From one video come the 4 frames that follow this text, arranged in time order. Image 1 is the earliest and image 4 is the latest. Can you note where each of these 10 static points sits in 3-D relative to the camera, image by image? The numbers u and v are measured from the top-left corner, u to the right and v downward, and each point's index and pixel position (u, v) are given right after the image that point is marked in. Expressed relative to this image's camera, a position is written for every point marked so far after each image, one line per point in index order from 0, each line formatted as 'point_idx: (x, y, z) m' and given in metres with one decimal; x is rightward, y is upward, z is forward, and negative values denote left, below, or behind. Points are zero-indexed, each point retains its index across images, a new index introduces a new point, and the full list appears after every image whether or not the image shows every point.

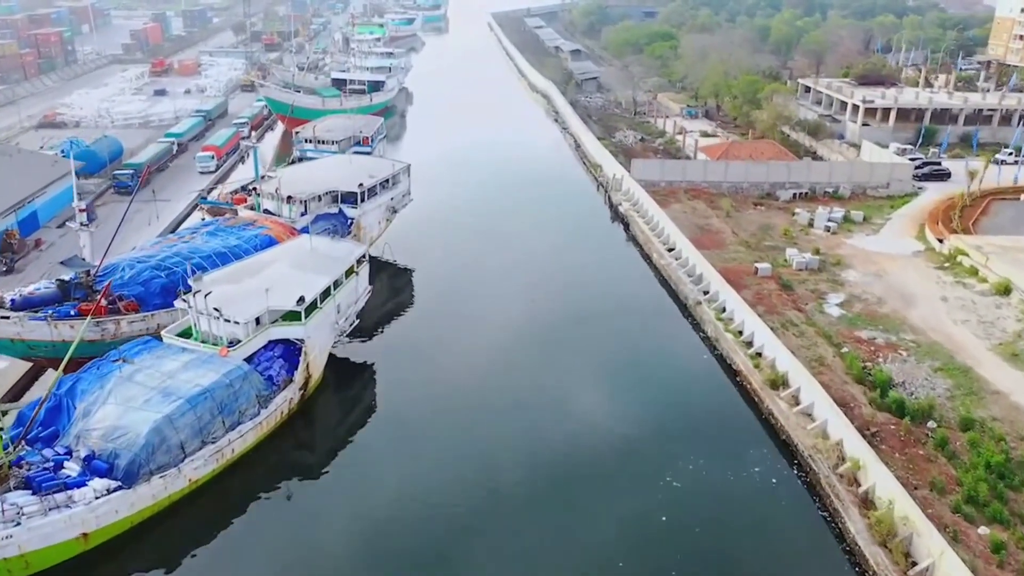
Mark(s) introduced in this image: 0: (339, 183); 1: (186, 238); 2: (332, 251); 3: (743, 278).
0: (-4.7, +2.9, +19.2) m
1: (-7.7, +1.2, +16.6) m
2: (-4.0, +0.8, +15.5) m
3: (+5.9, +0.2, +18.0) m
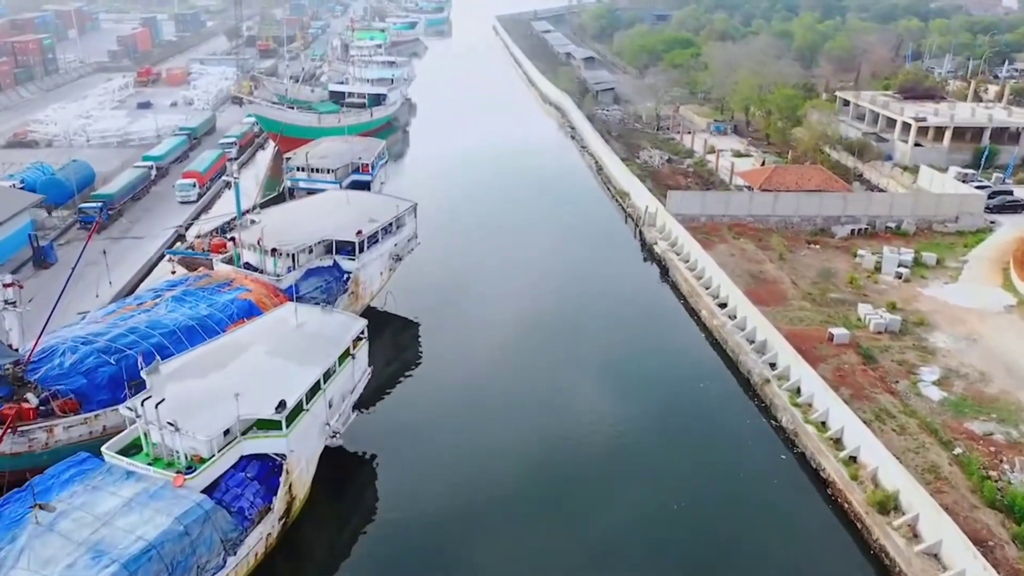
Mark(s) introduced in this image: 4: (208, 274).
0: (-4.1, +1.4, +16.2) m
1: (-7.1, -0.3, +13.6) m
2: (-3.4, -0.7, +12.6) m
3: (+6.5, -1.3, +15.0) m
4: (-6.5, +0.3, +15.0) m
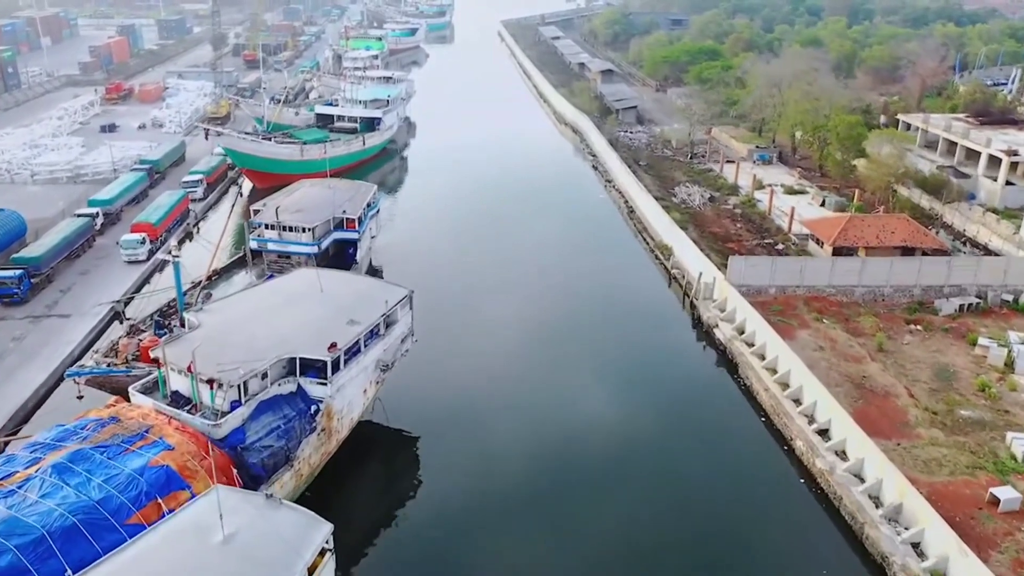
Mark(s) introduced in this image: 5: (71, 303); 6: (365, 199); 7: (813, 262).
0: (-3.6, -0.9, +11.9) m
1: (-6.6, -2.6, +9.3) m
2: (-2.9, -2.9, +8.2) m
3: (+7.0, -3.5, +10.6) m
4: (-6.0, -1.9, +10.6) m
5: (-11.2, -0.4, +17.7) m
6: (-4.2, +2.6, +19.9) m
7: (+7.4, +0.7, +17.3) m
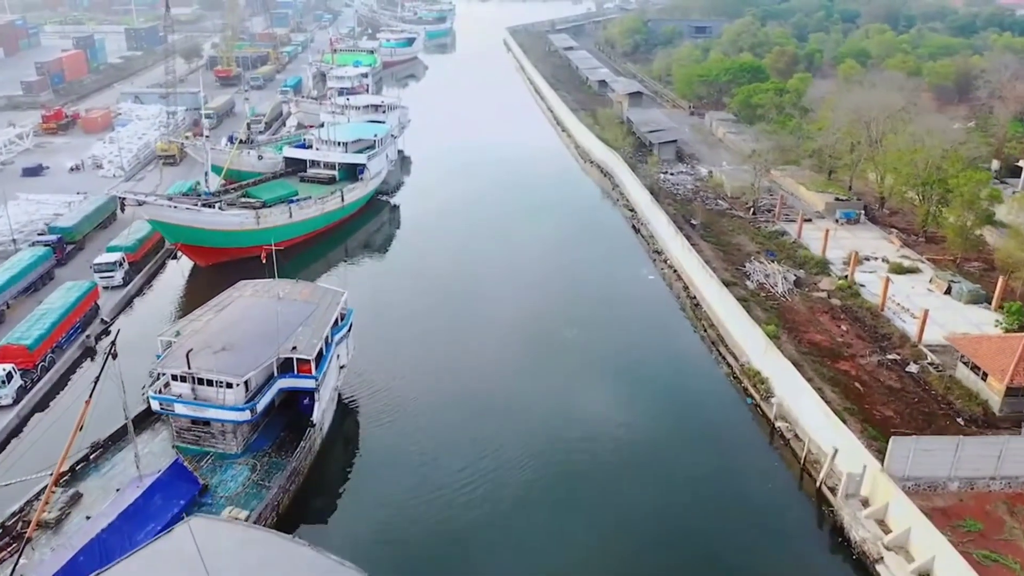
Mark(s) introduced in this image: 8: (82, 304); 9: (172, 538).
0: (-3.0, -4.0, +5.7) m
1: (-6.0, -5.7, +3.1) m
2: (-2.3, -6.0, +2.0) m
3: (+7.6, -6.6, +4.4) m
4: (-5.4, -5.0, +4.5) m
5: (-10.6, -3.5, +11.5) m
6: (-3.6, -0.5, +13.7) m
7: (+8.0, -2.4, +11.1) m
8: (-10.0, -0.4, +16.3) m
9: (-3.9, -2.8, +8.2) m
